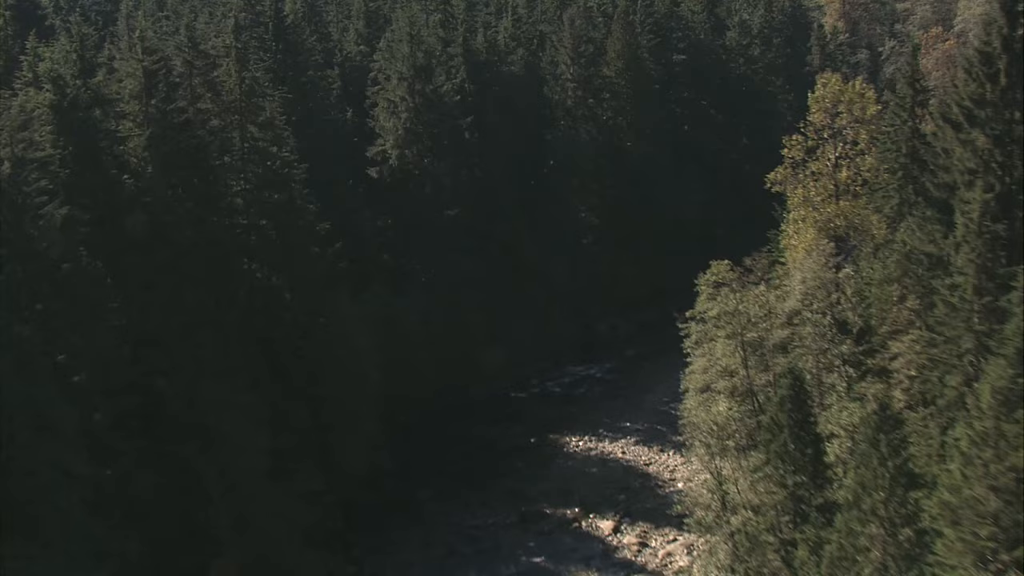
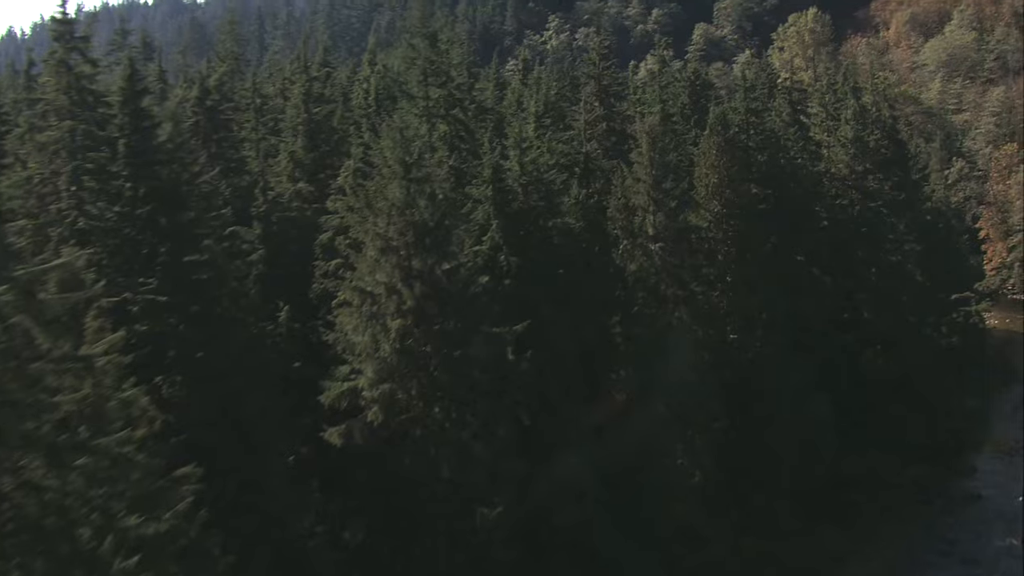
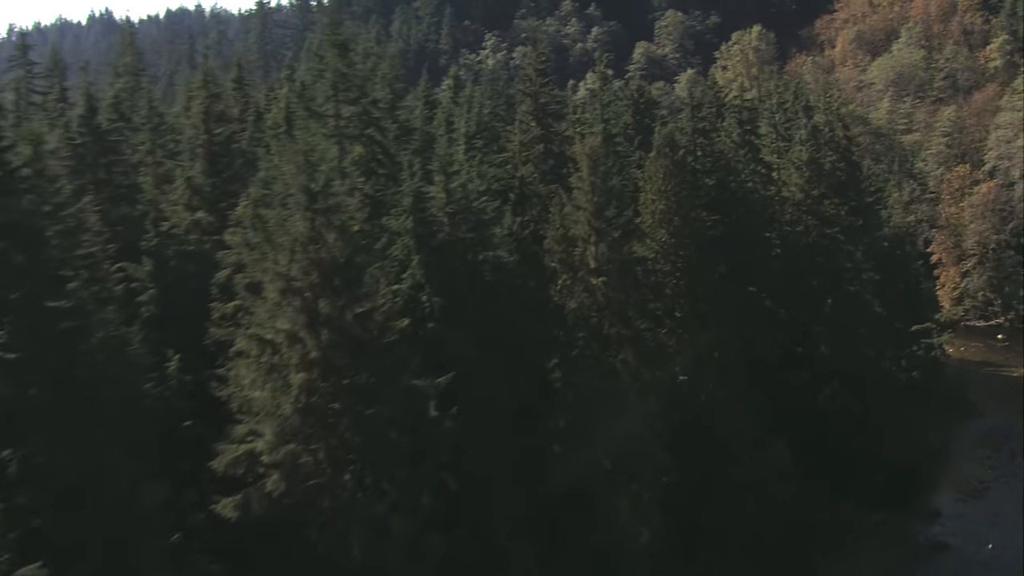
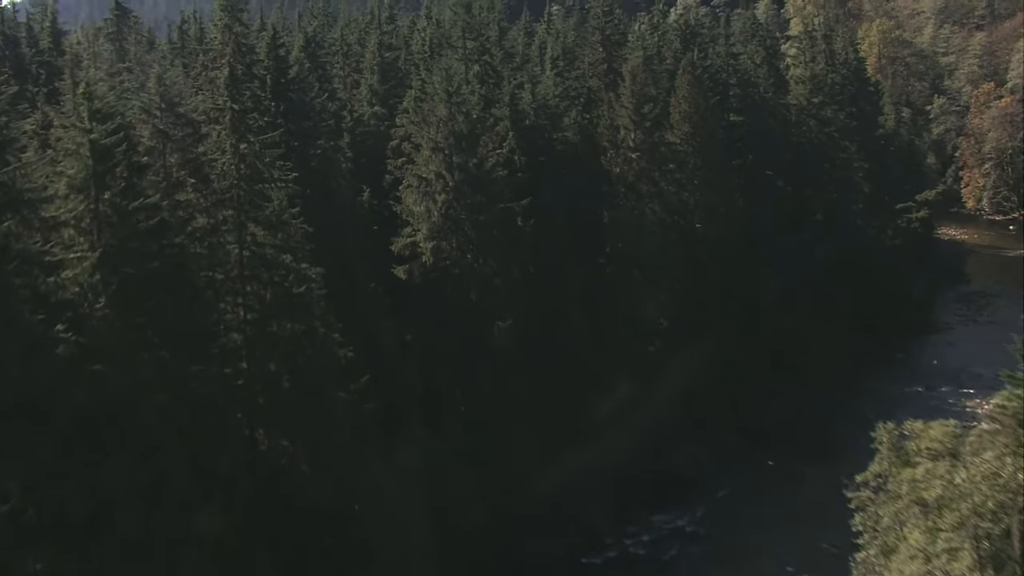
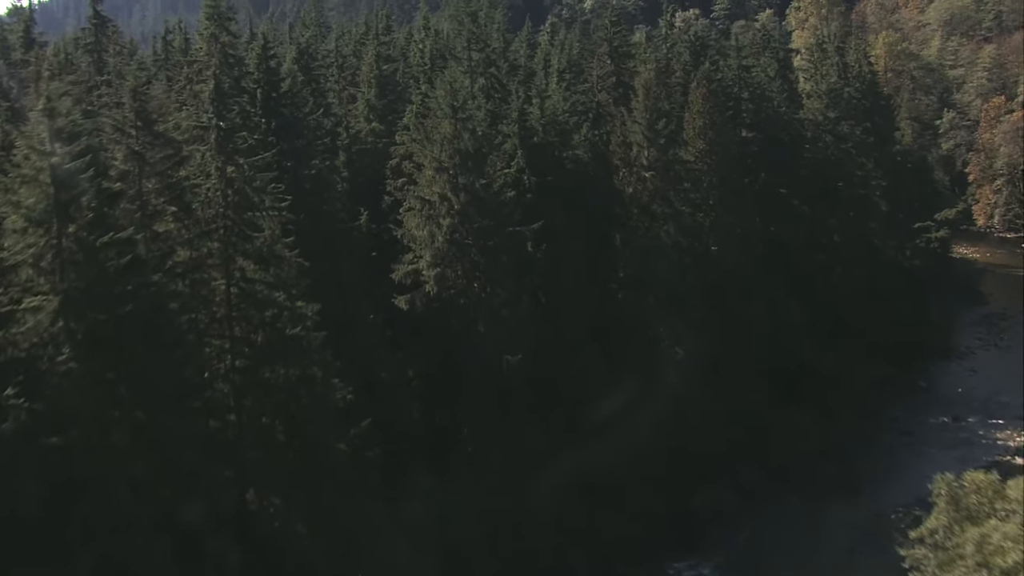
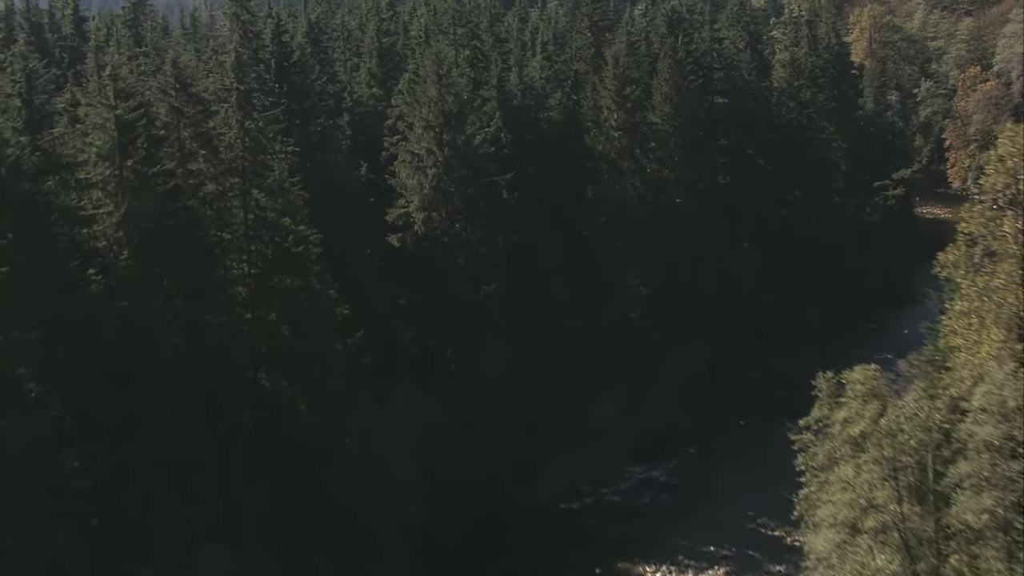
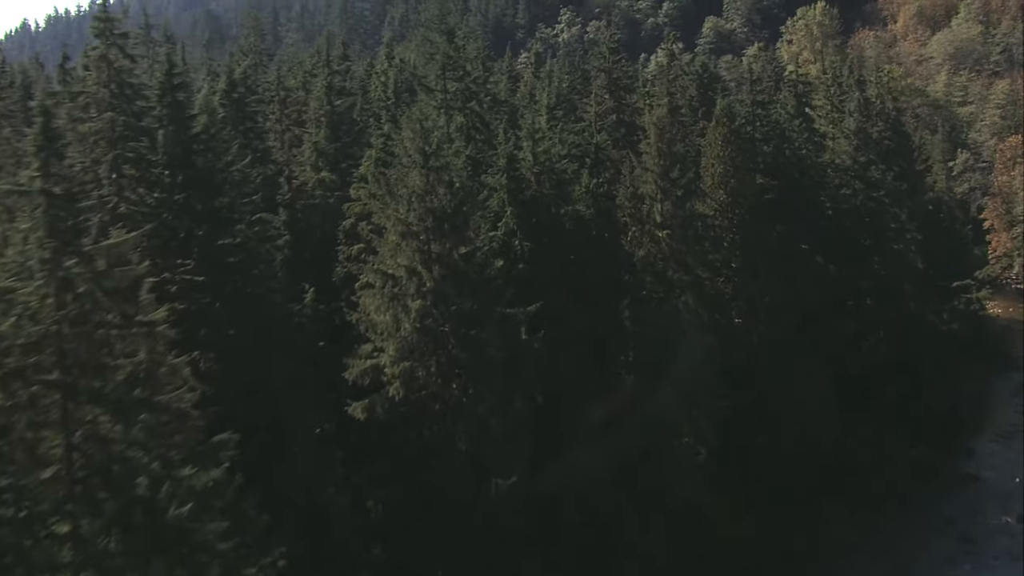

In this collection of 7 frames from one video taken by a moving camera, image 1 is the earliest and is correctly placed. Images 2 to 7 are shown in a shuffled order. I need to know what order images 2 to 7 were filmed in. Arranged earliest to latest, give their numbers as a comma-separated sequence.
6, 4, 5, 7, 2, 3
